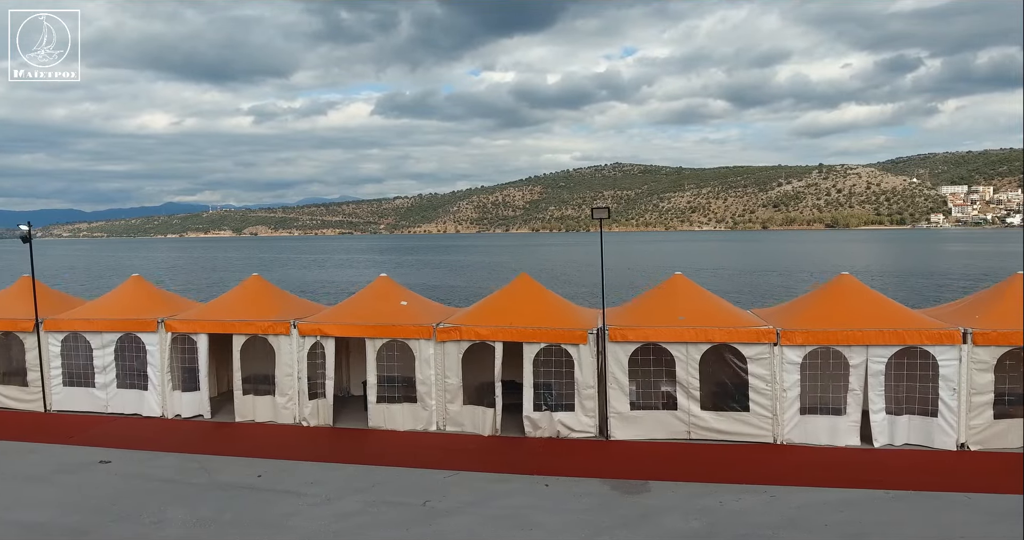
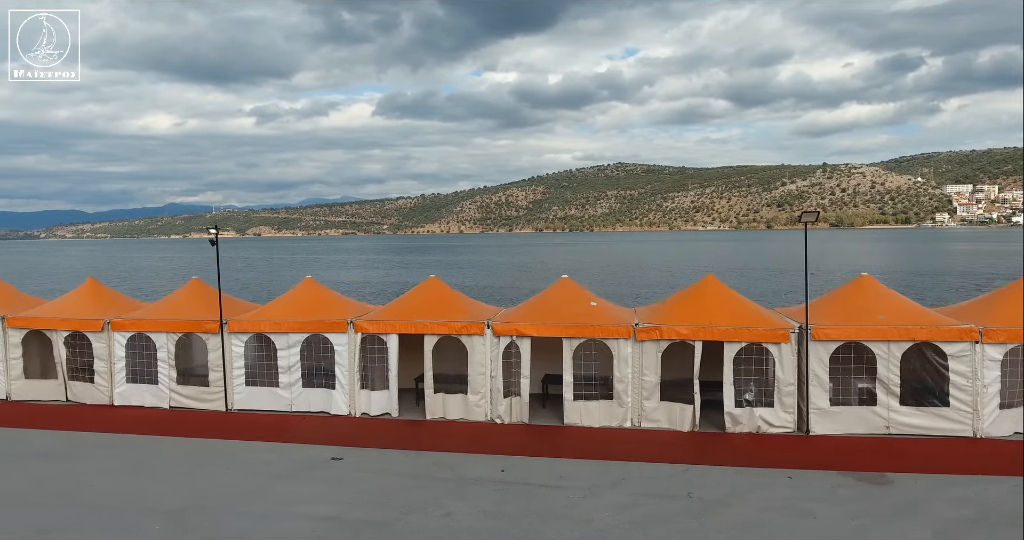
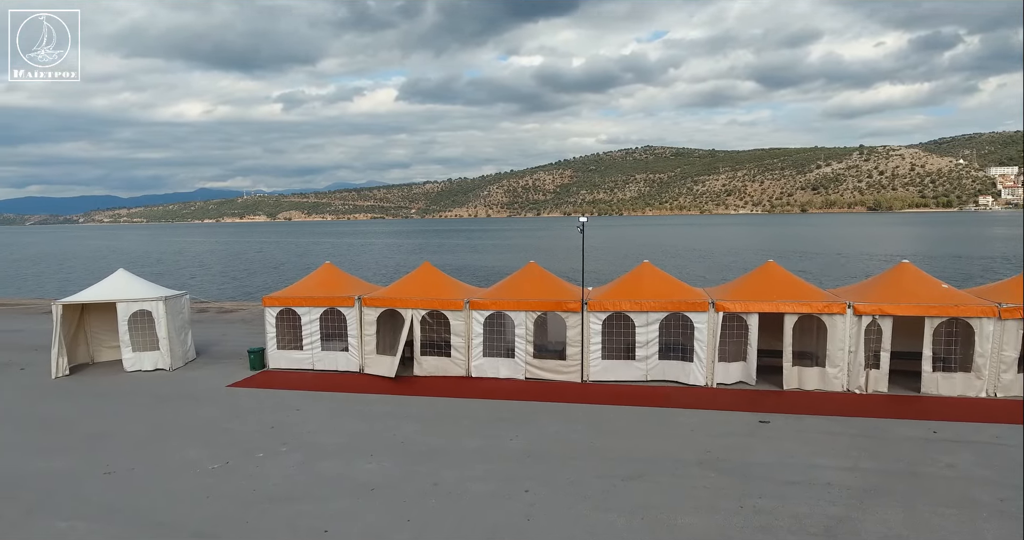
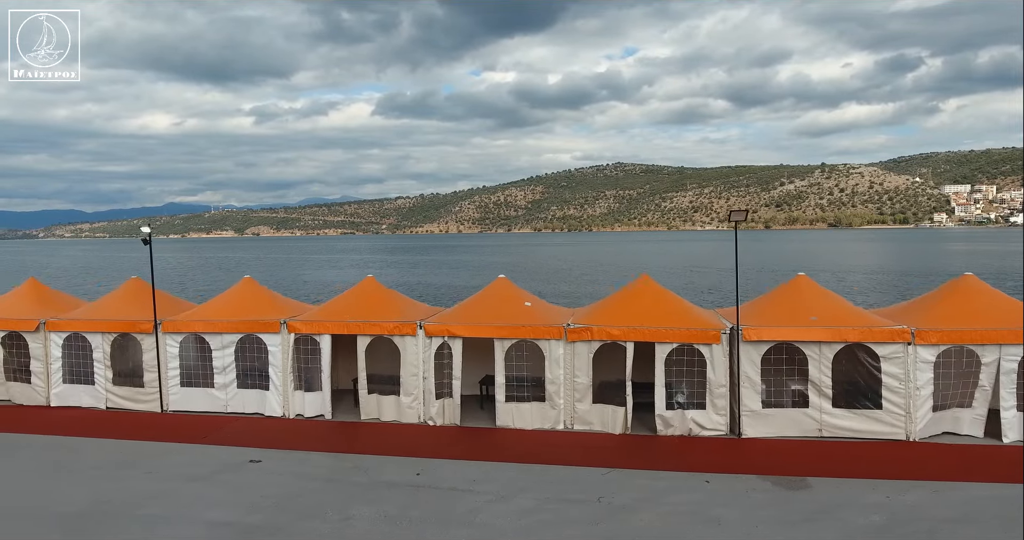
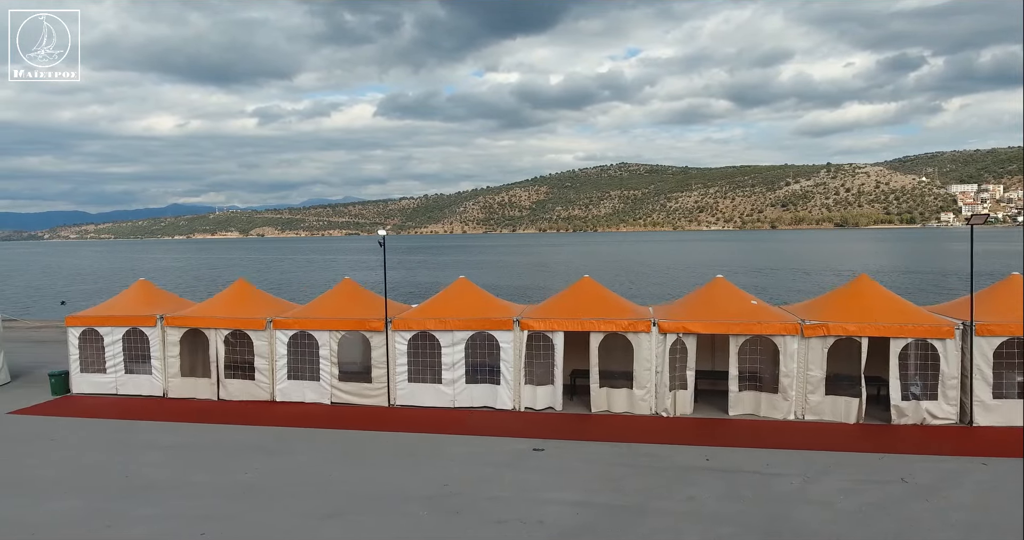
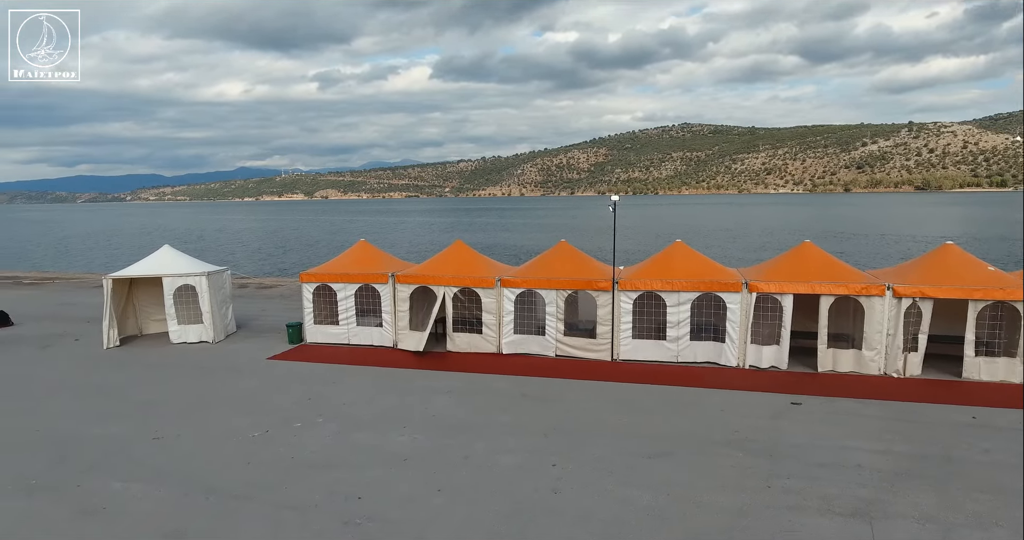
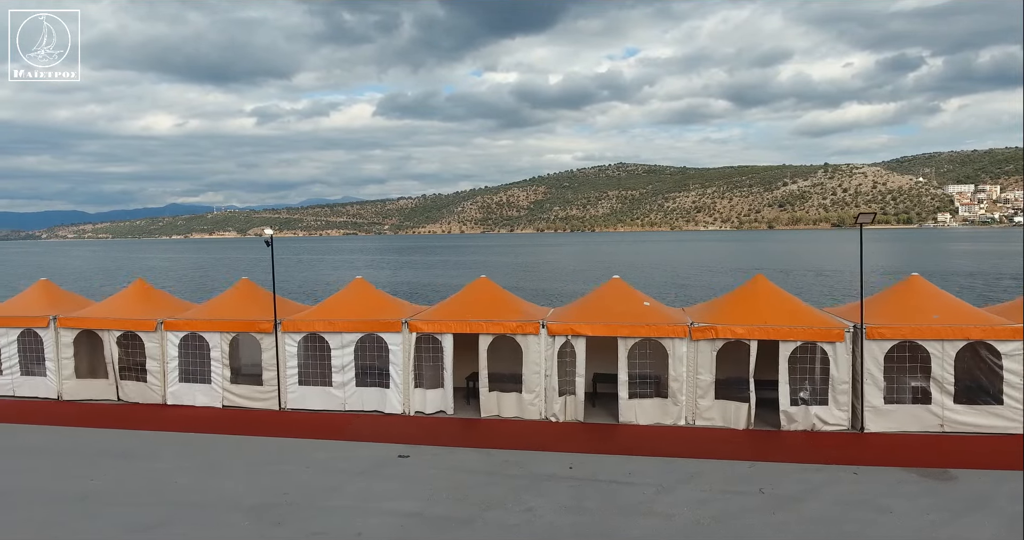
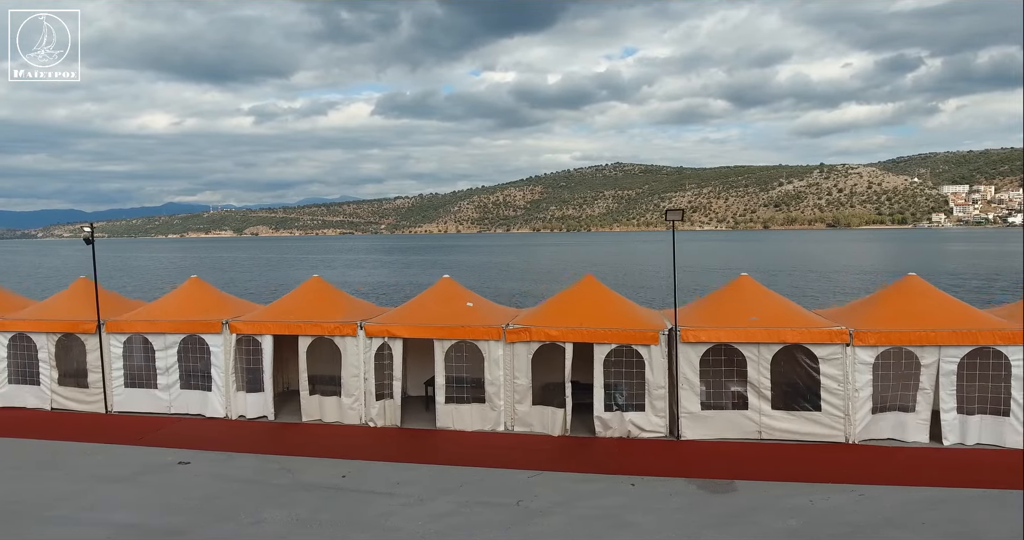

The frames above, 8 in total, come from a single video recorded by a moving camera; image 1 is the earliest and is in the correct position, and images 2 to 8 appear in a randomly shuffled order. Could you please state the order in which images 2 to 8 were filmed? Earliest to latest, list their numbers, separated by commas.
8, 4, 2, 7, 5, 3, 6
